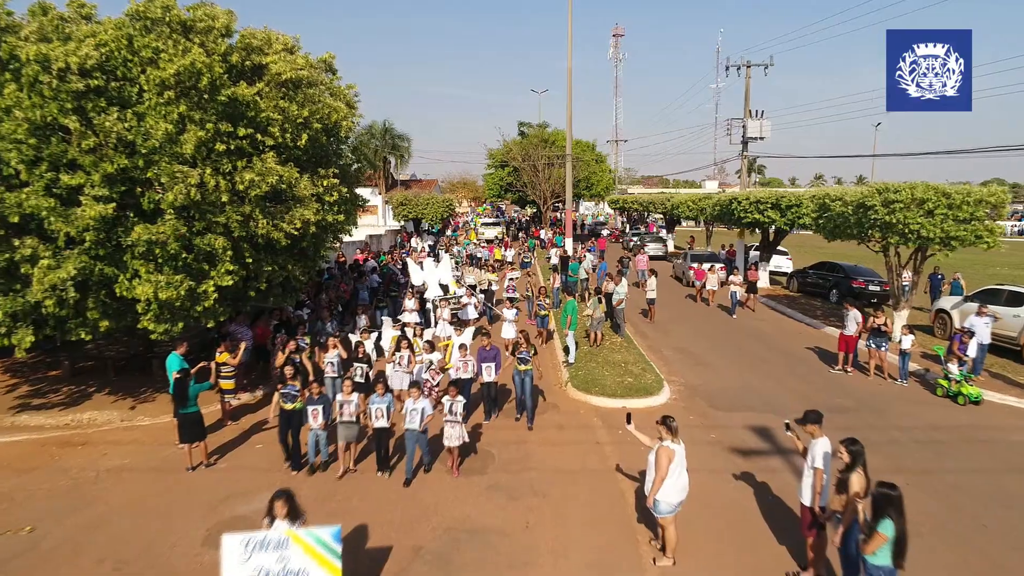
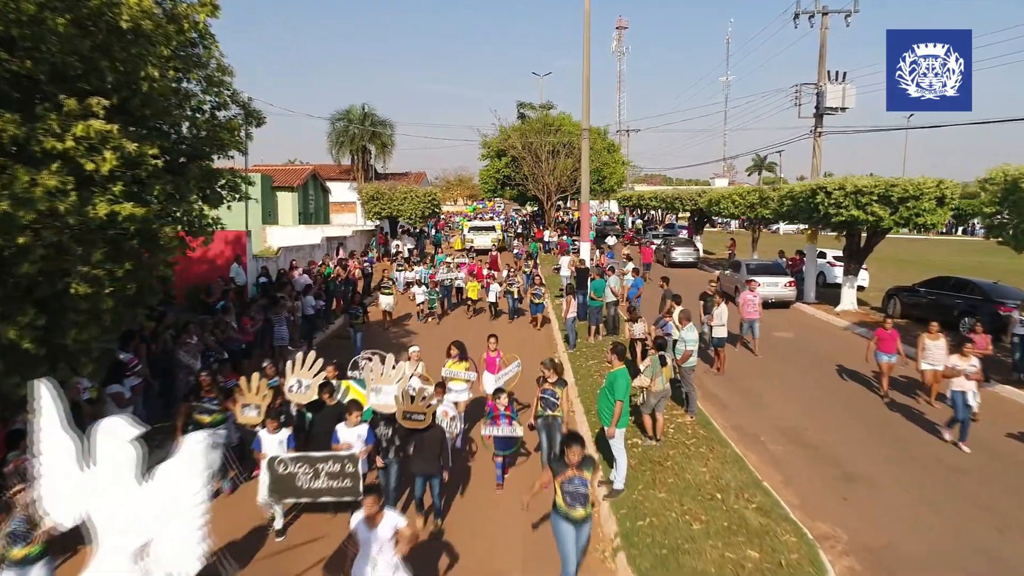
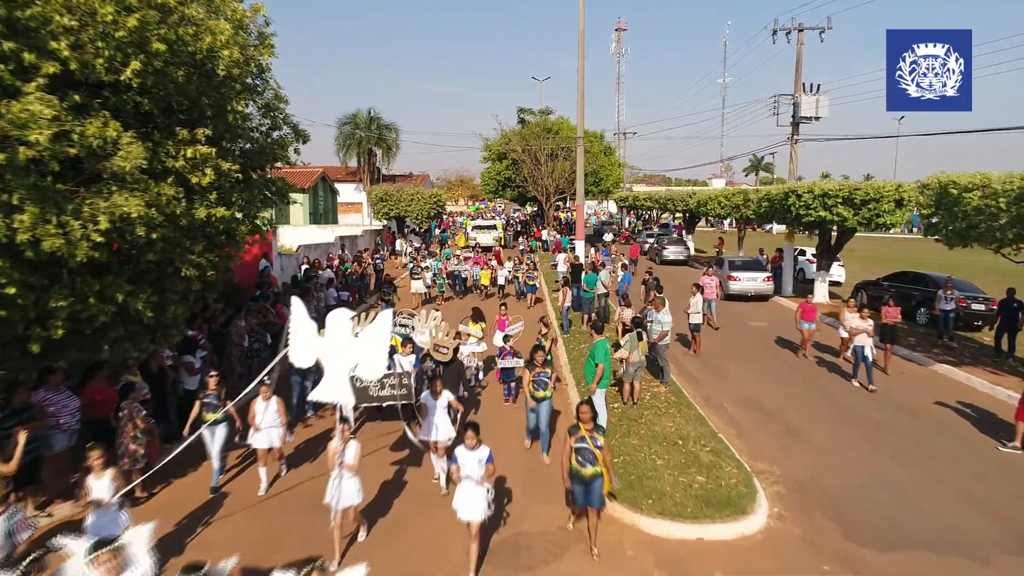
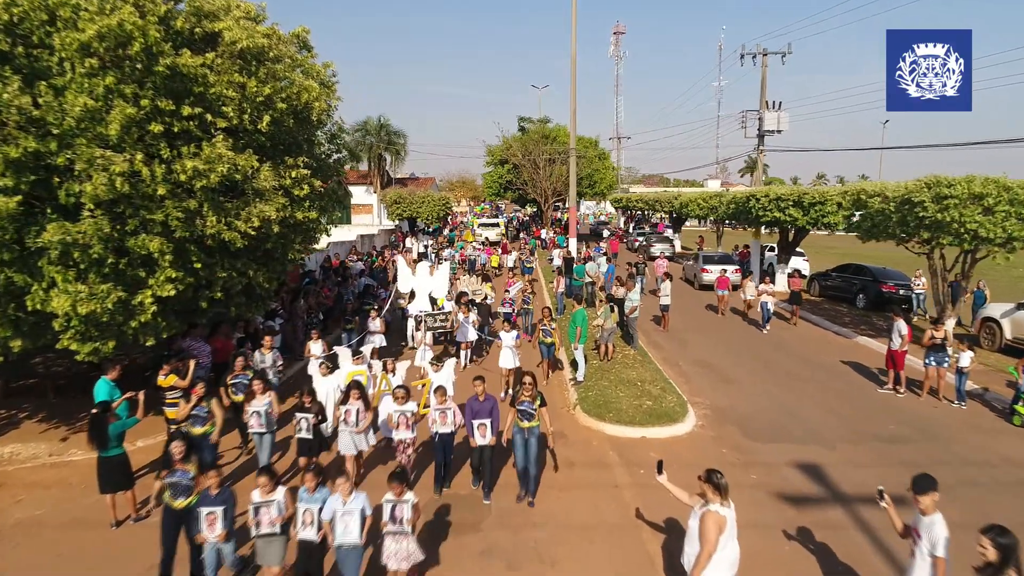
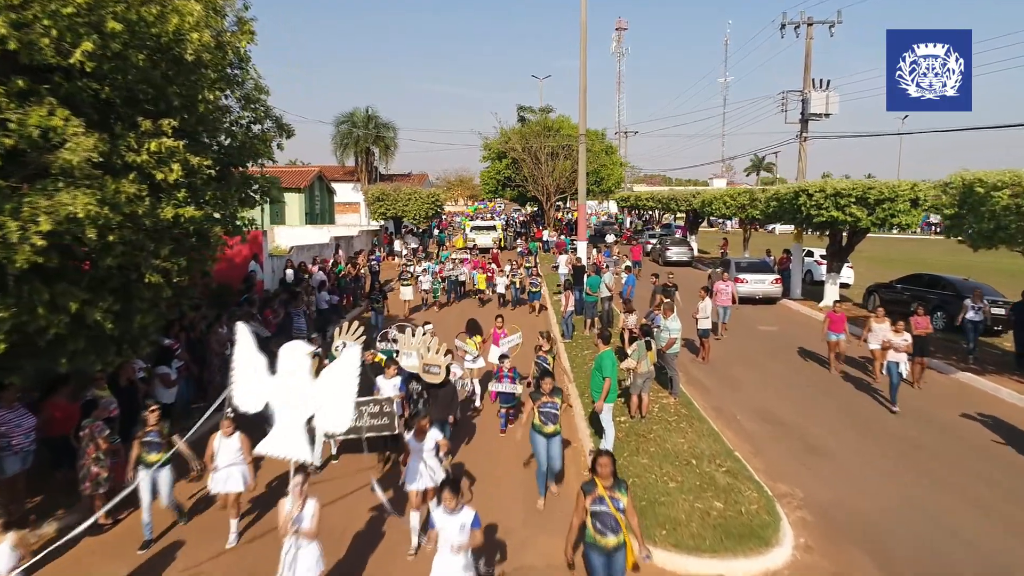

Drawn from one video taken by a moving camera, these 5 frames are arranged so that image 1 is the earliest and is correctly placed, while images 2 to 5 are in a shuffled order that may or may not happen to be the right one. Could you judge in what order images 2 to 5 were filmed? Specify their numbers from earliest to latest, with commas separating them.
4, 3, 5, 2
